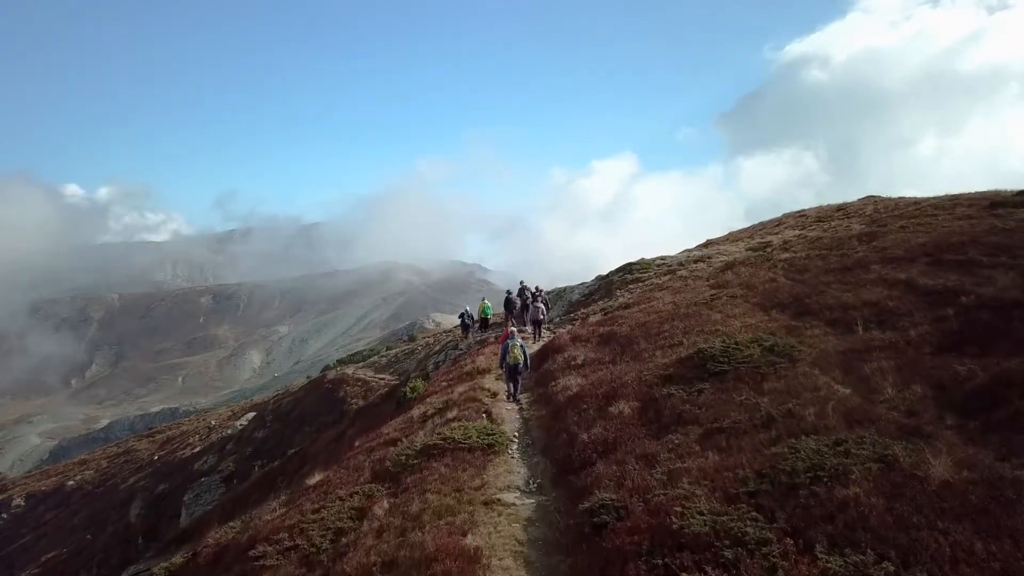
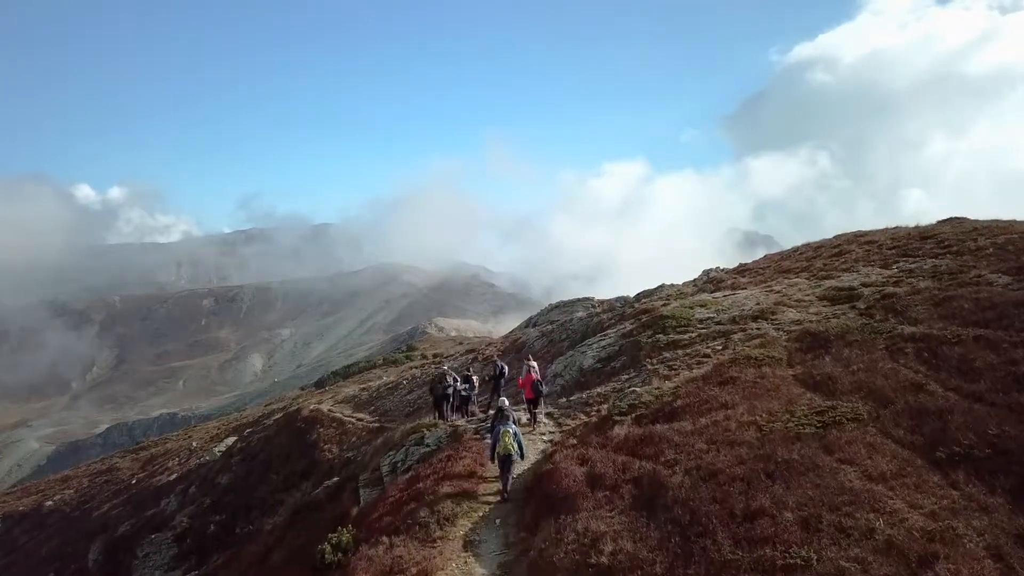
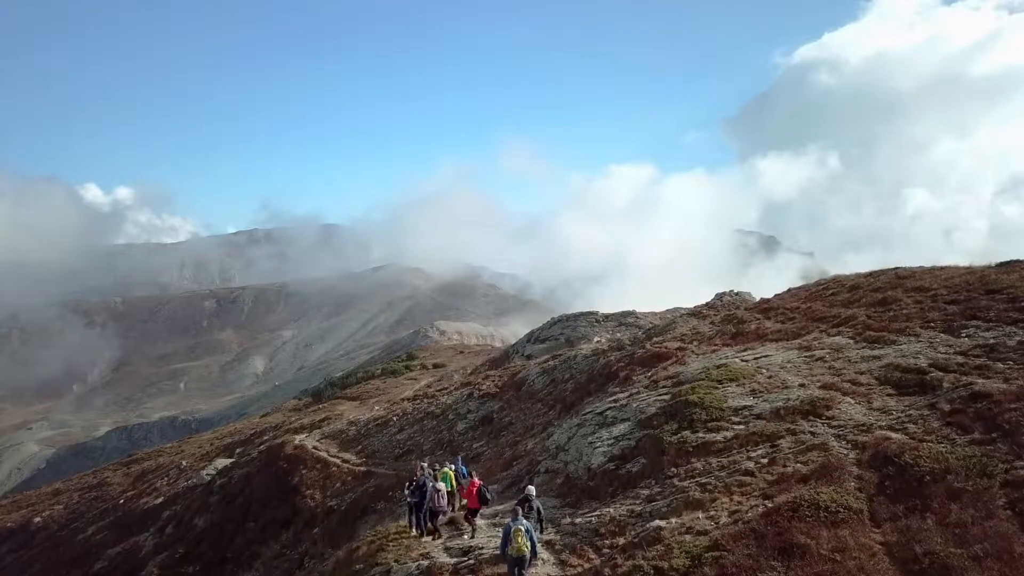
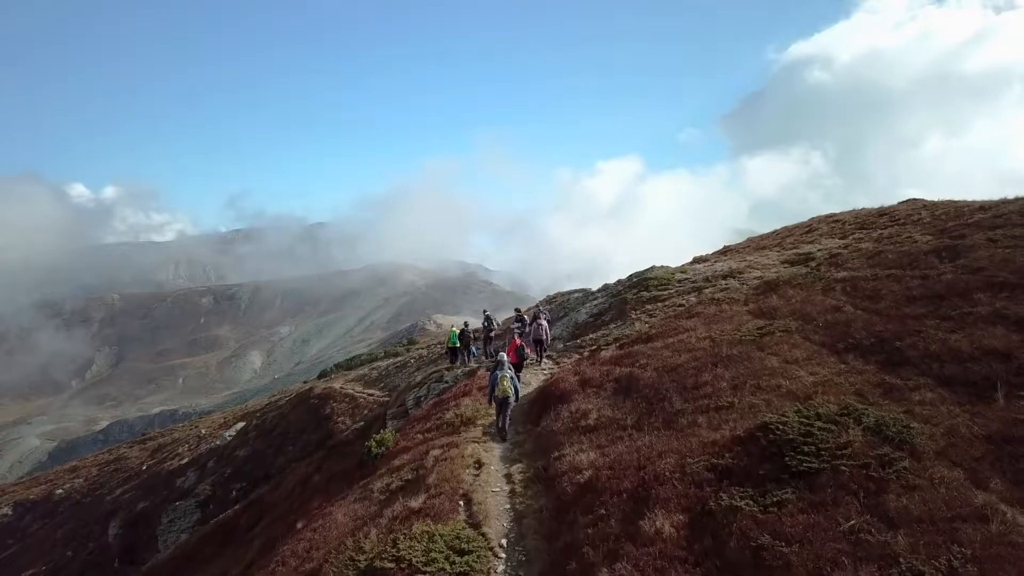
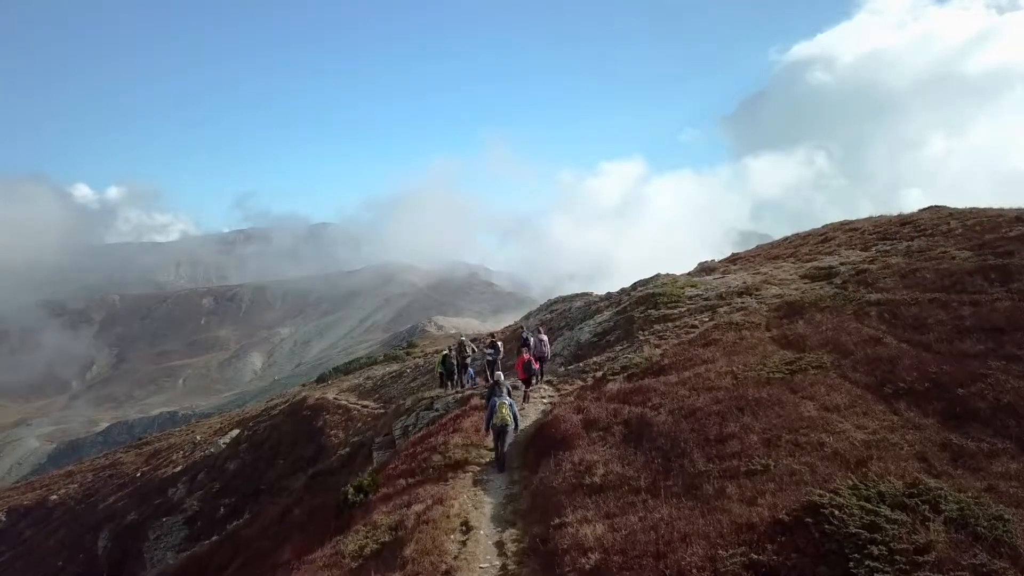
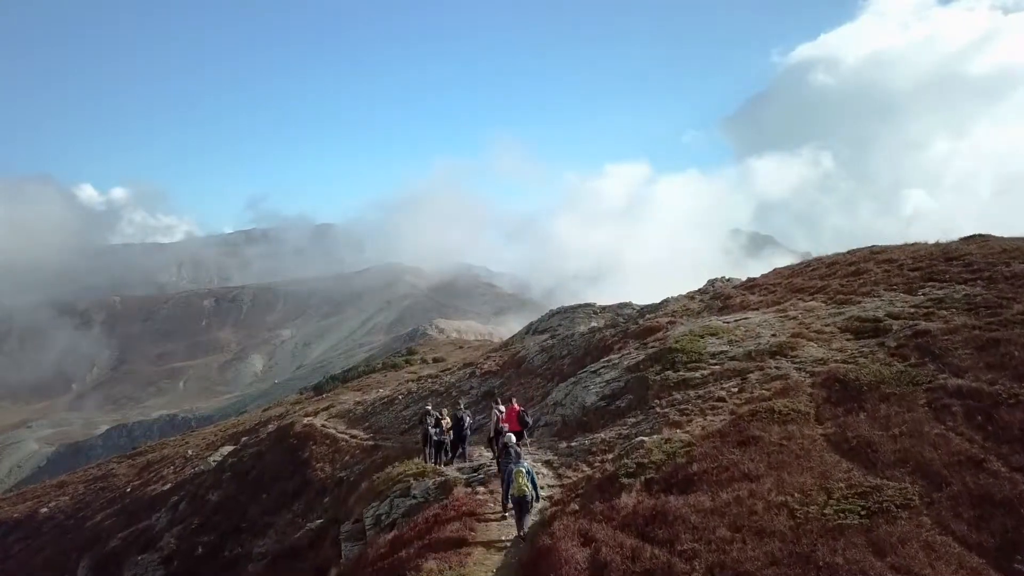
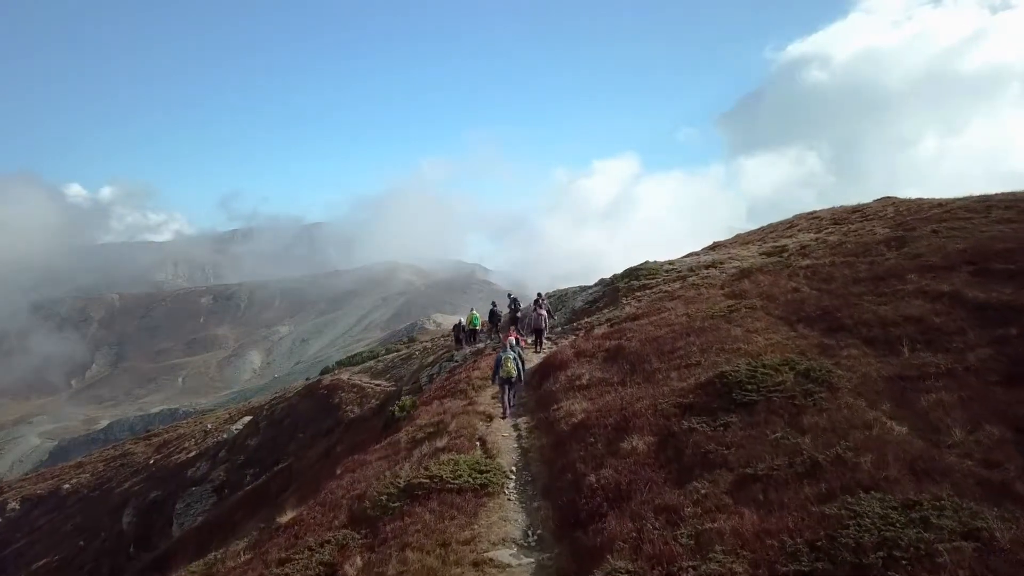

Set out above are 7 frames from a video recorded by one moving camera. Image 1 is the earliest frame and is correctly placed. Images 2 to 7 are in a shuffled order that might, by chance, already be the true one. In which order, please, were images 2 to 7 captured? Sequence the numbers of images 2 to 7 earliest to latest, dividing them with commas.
7, 4, 5, 2, 6, 3
